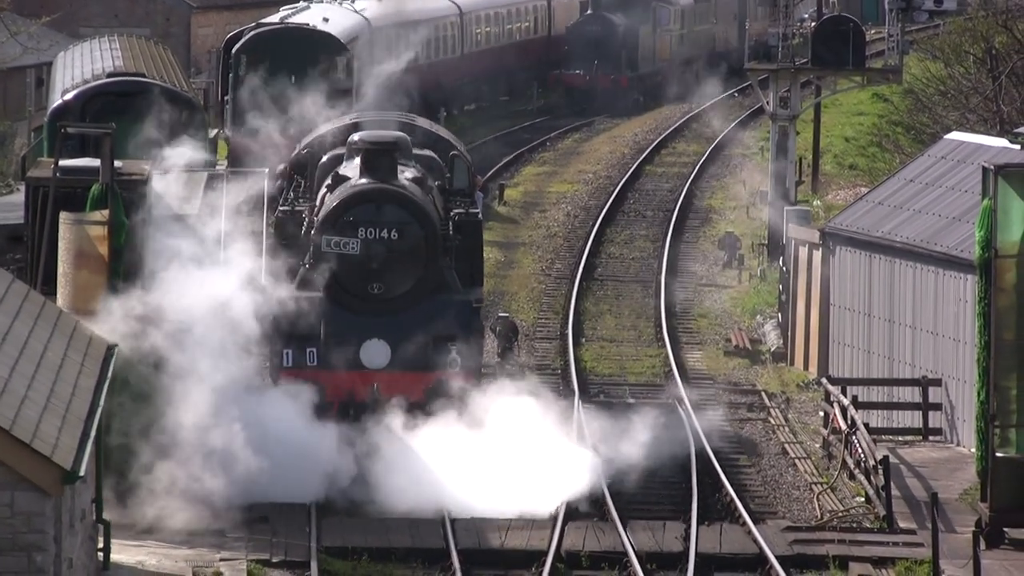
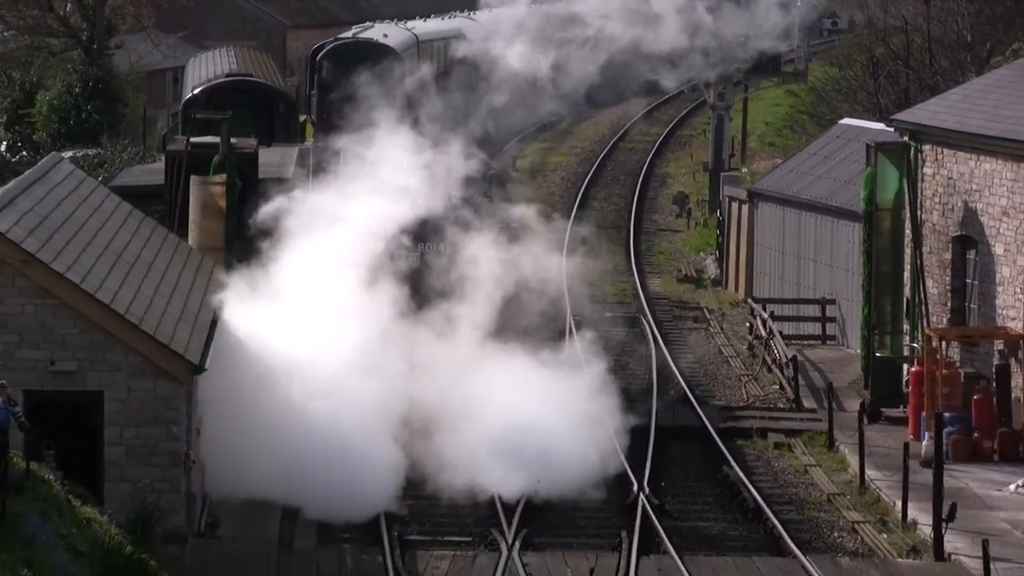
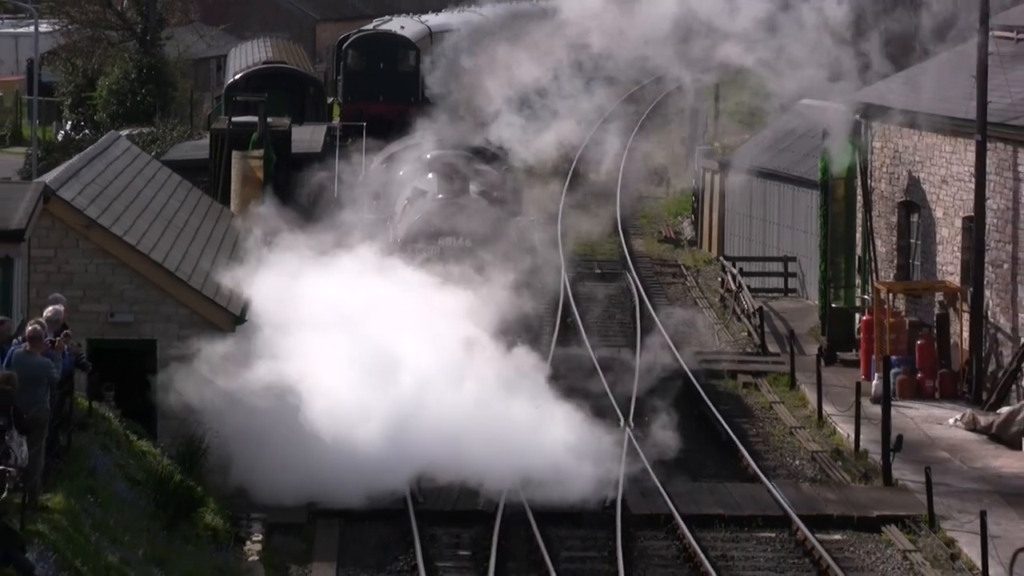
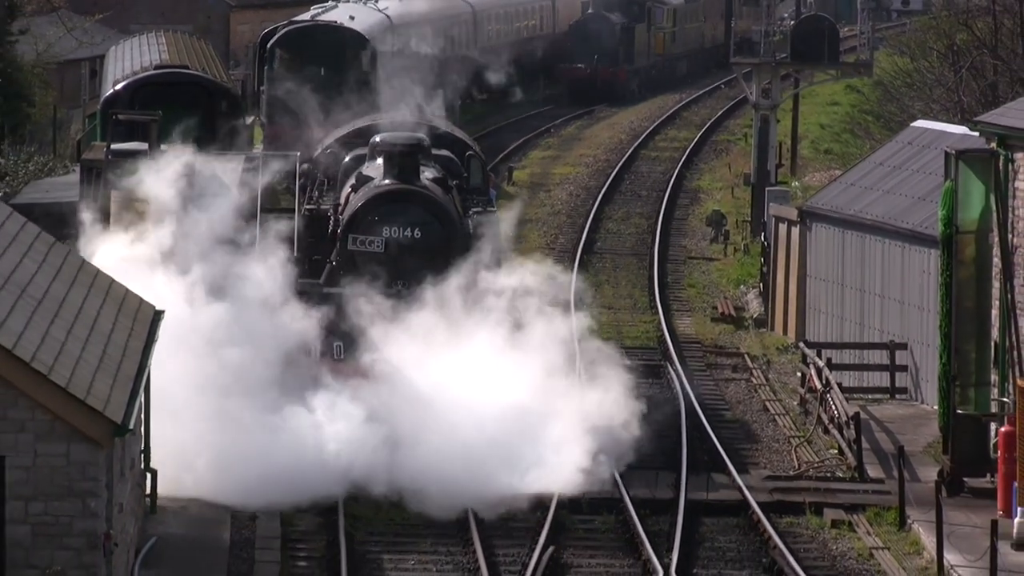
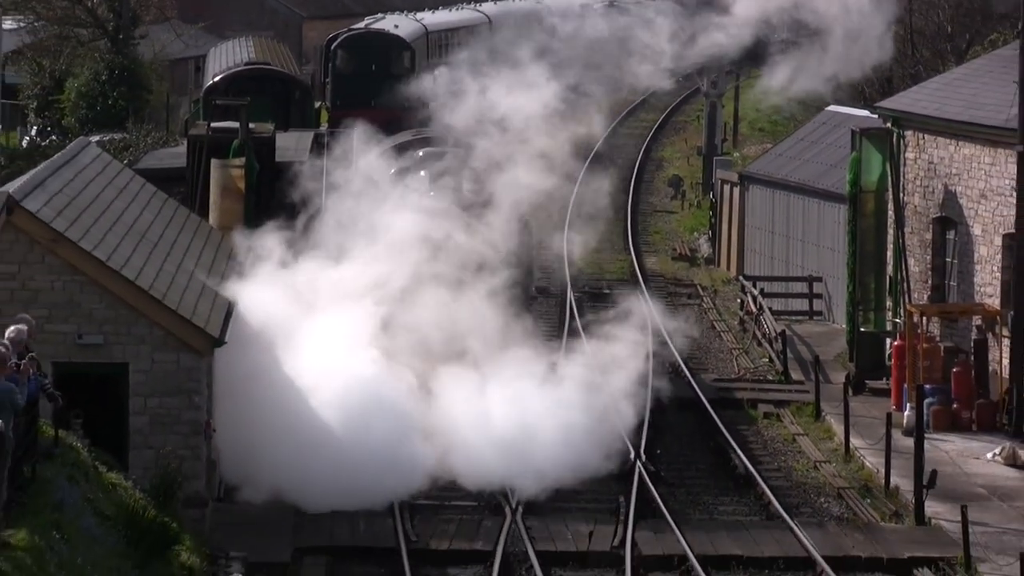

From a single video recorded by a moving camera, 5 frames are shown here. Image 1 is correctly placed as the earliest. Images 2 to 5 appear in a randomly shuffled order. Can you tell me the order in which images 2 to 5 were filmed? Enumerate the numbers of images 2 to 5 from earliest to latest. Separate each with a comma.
4, 2, 5, 3
